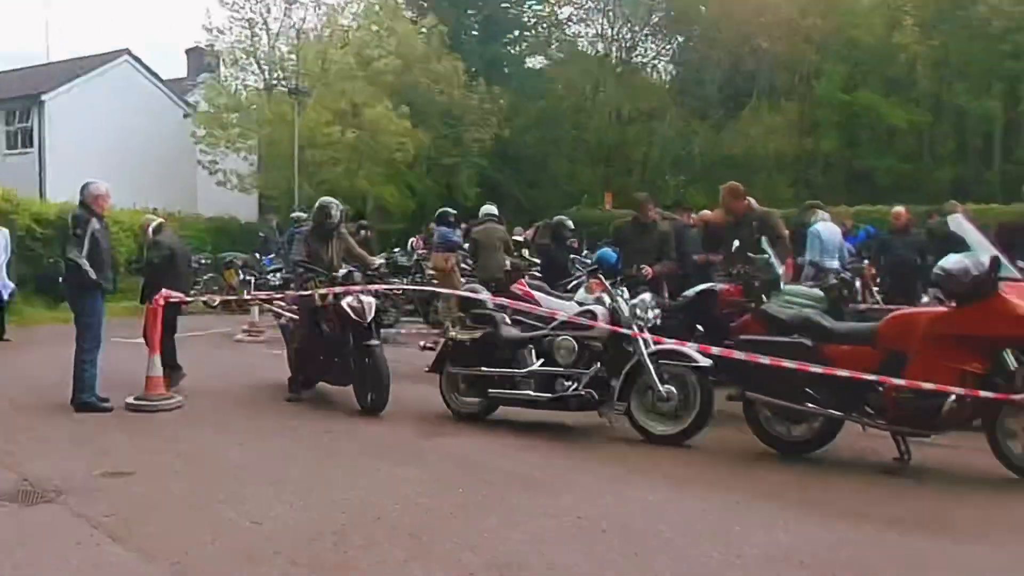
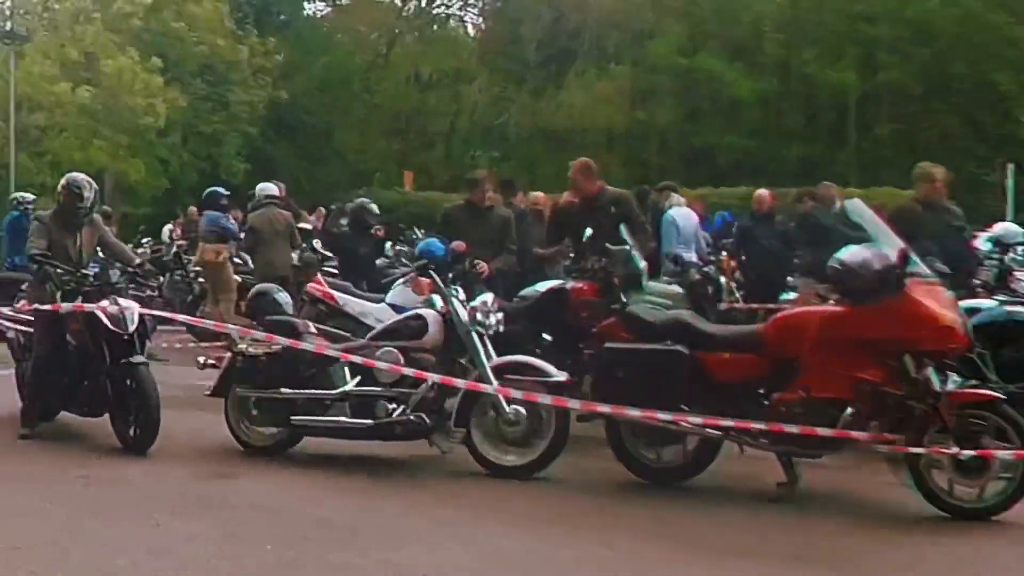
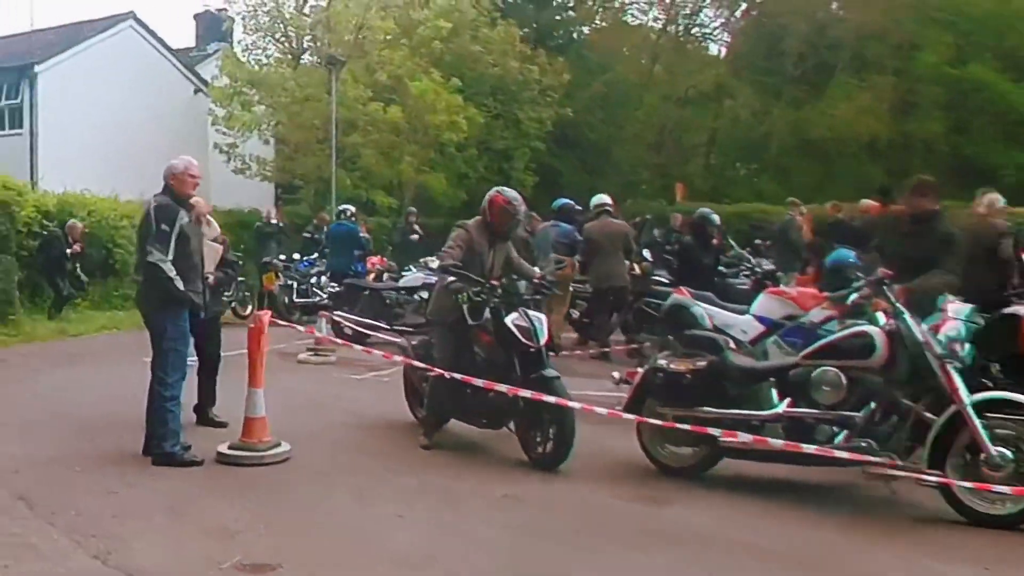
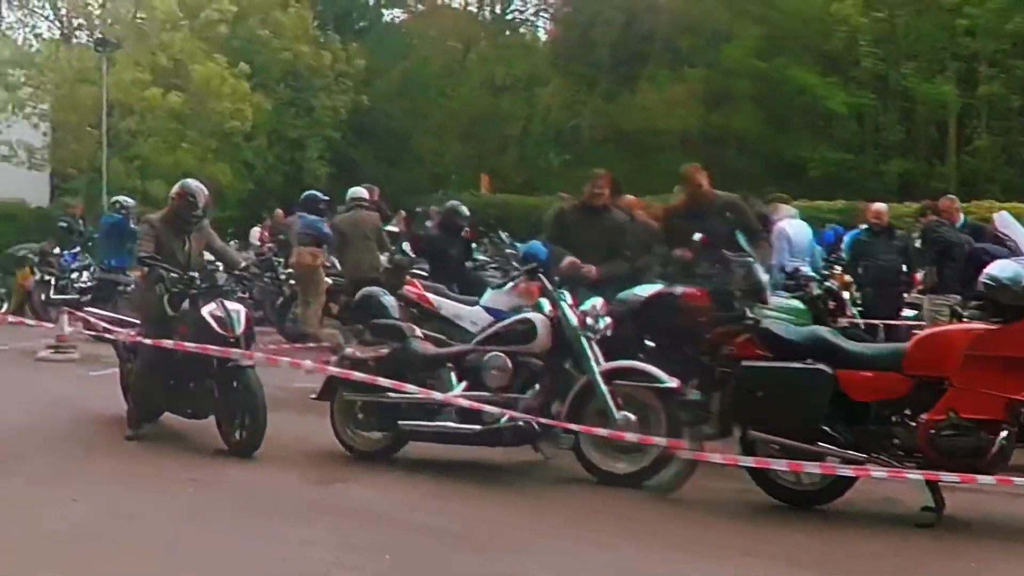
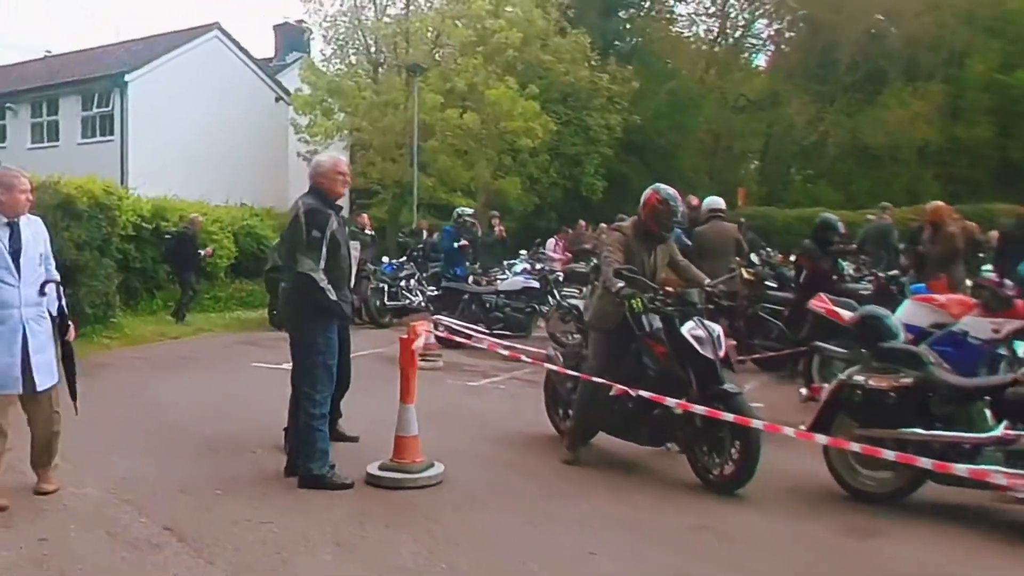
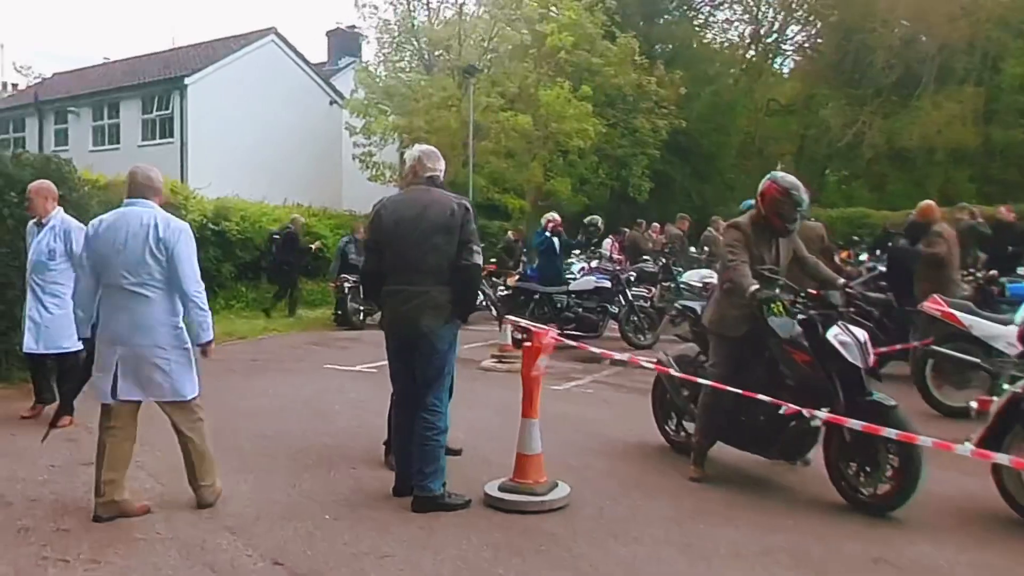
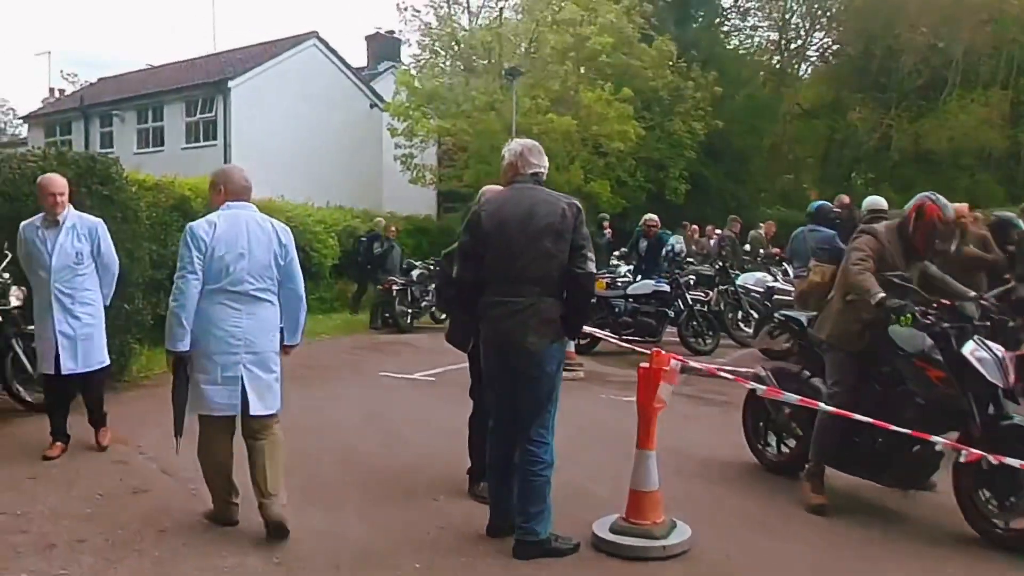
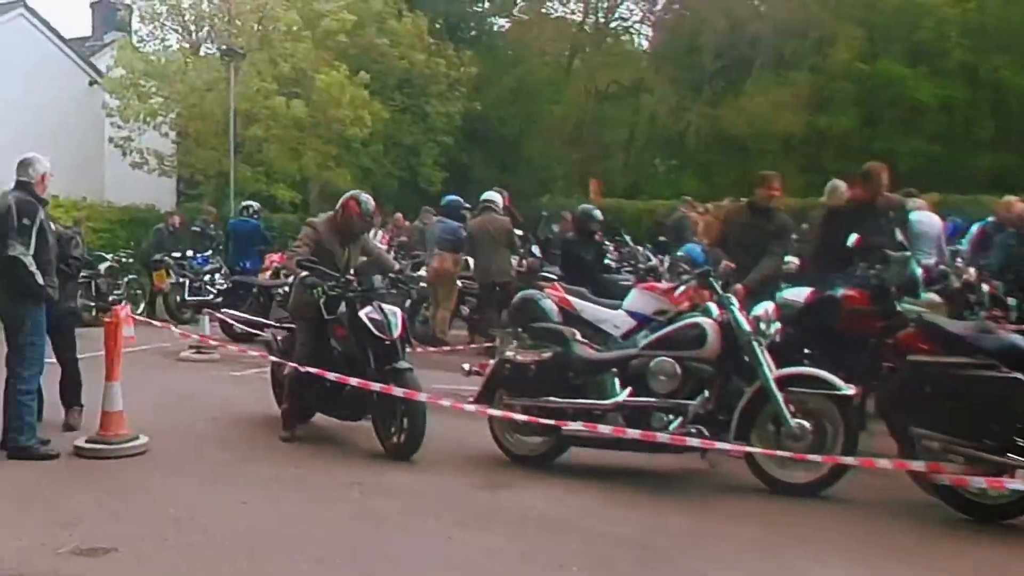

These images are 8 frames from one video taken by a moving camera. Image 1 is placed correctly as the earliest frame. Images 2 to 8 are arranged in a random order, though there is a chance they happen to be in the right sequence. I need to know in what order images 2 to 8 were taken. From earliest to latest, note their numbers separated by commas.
2, 4, 8, 3, 5, 6, 7
